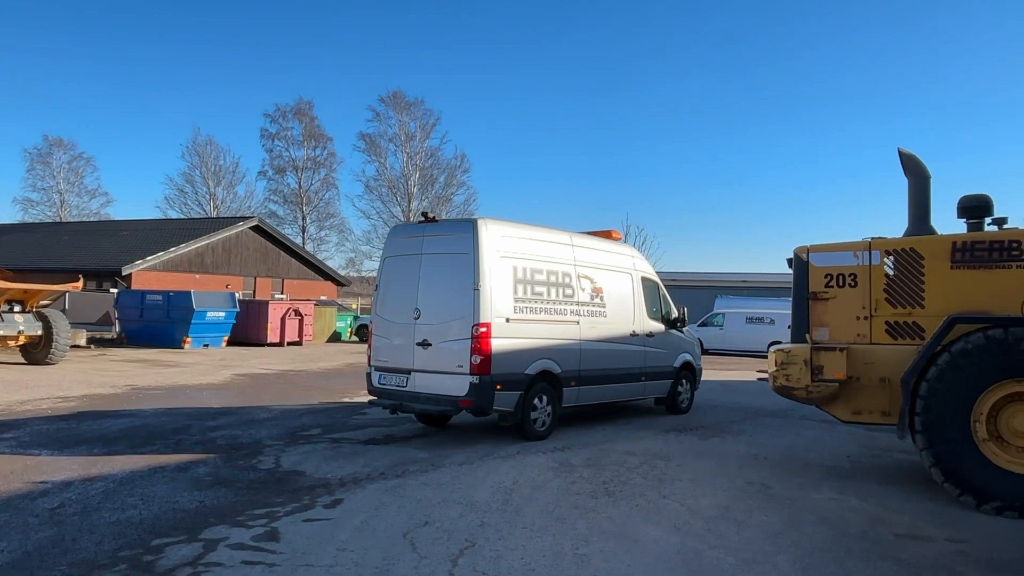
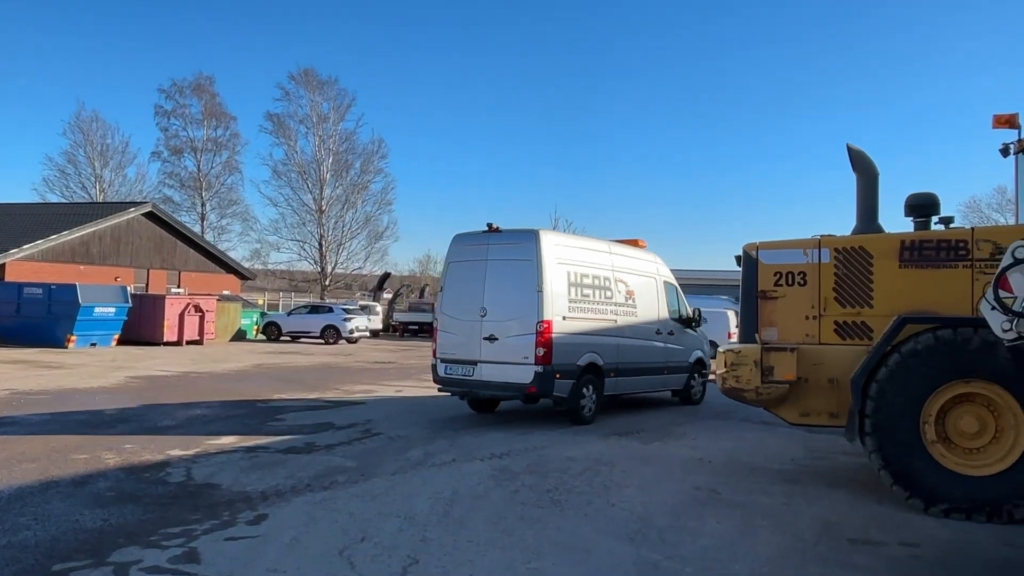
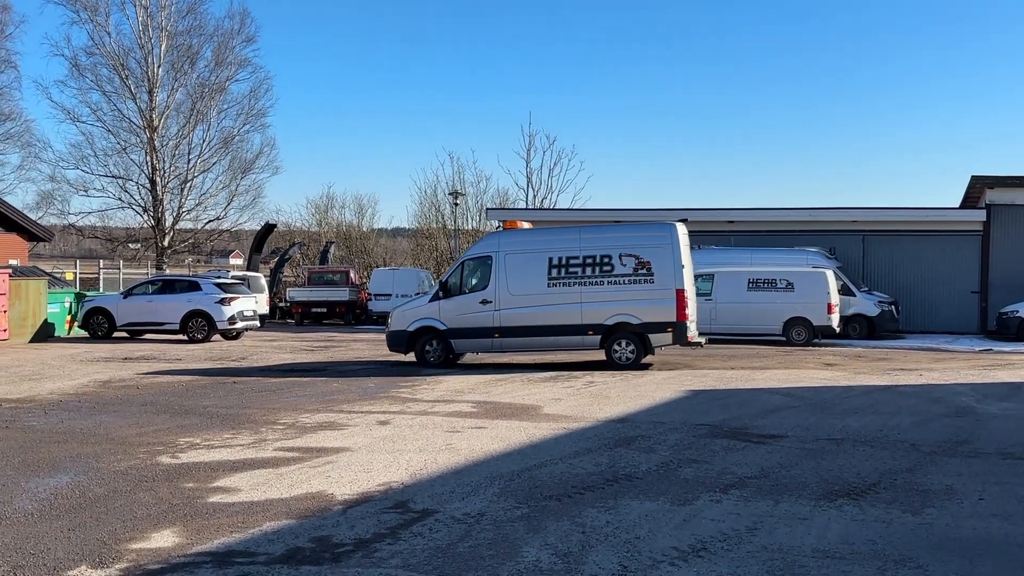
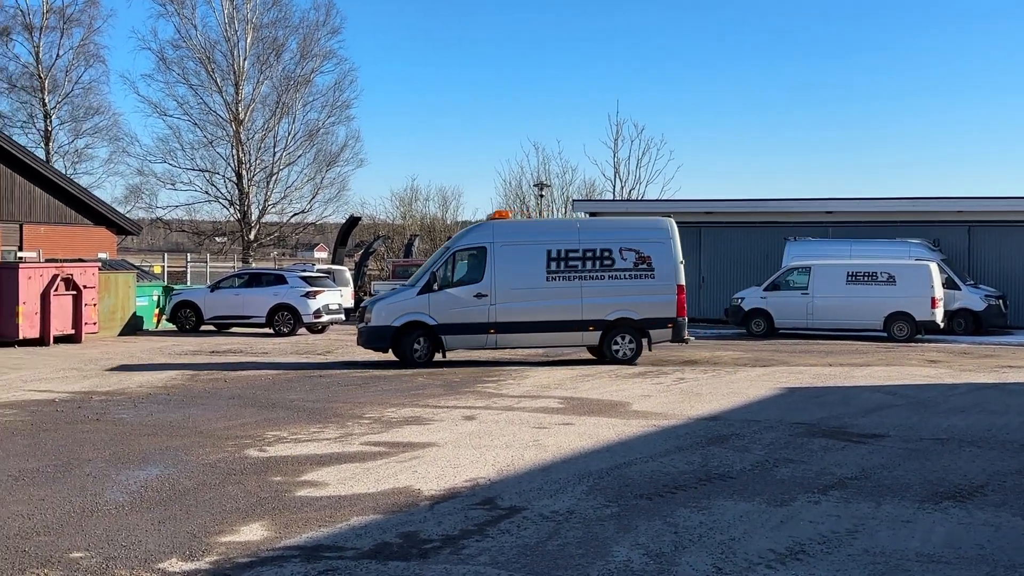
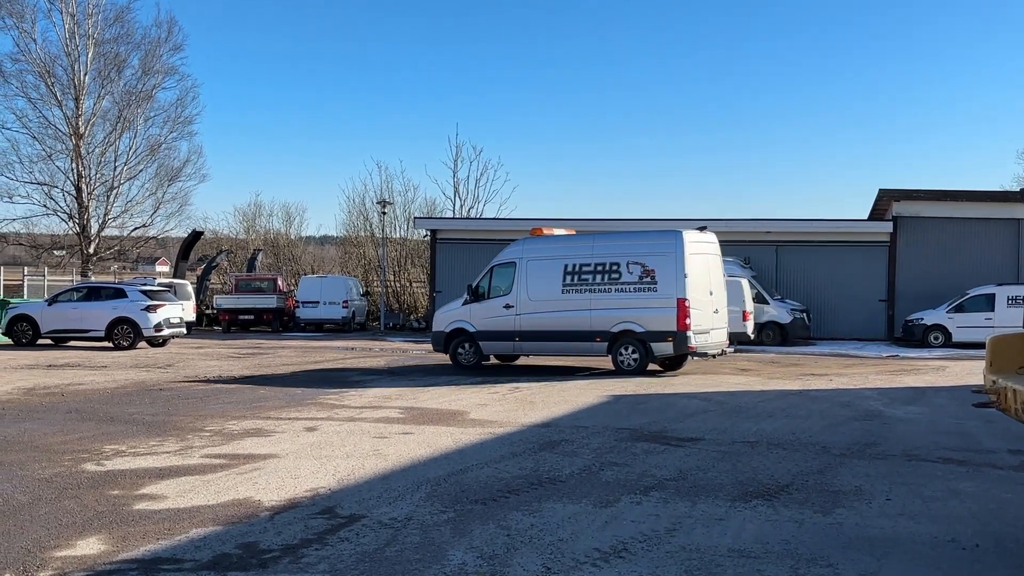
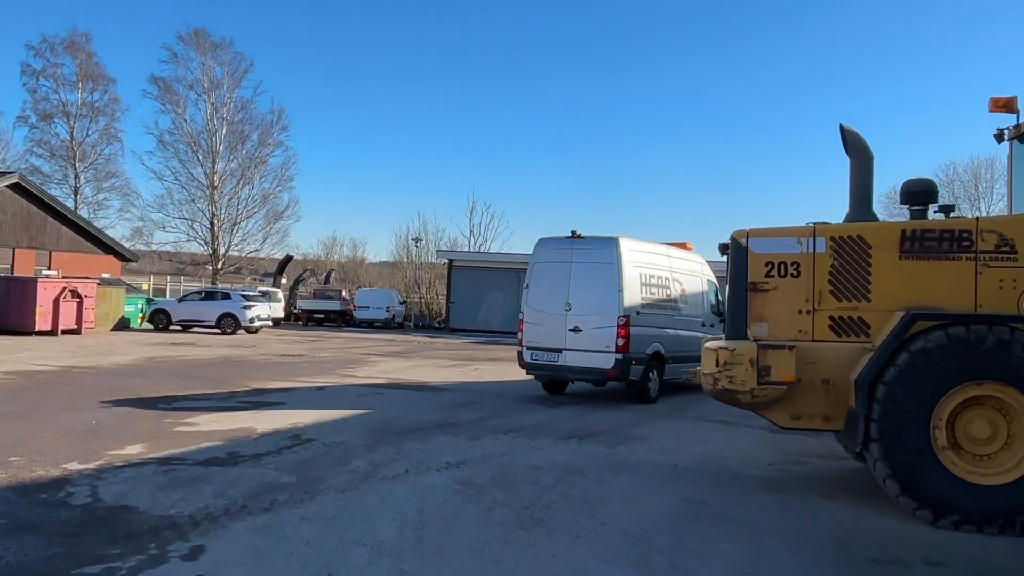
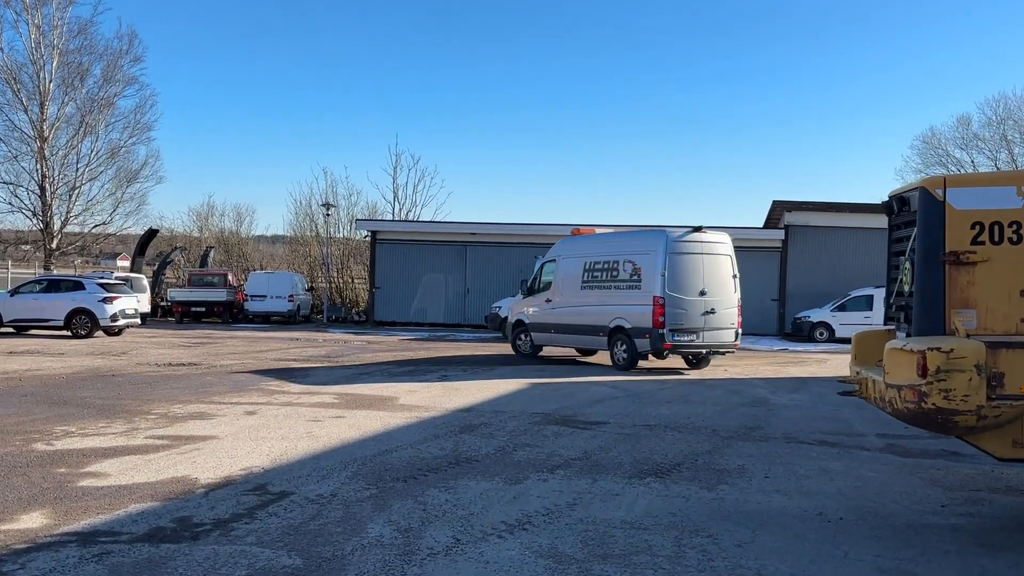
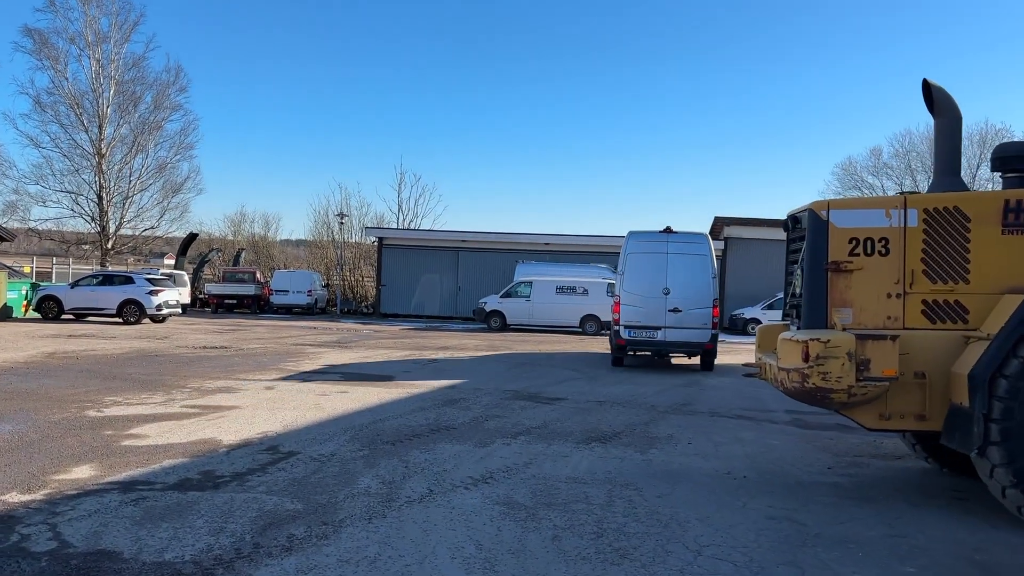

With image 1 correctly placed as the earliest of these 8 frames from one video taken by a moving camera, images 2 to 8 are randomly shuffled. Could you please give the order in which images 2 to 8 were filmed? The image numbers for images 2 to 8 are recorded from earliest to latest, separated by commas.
2, 6, 8, 7, 5, 3, 4
